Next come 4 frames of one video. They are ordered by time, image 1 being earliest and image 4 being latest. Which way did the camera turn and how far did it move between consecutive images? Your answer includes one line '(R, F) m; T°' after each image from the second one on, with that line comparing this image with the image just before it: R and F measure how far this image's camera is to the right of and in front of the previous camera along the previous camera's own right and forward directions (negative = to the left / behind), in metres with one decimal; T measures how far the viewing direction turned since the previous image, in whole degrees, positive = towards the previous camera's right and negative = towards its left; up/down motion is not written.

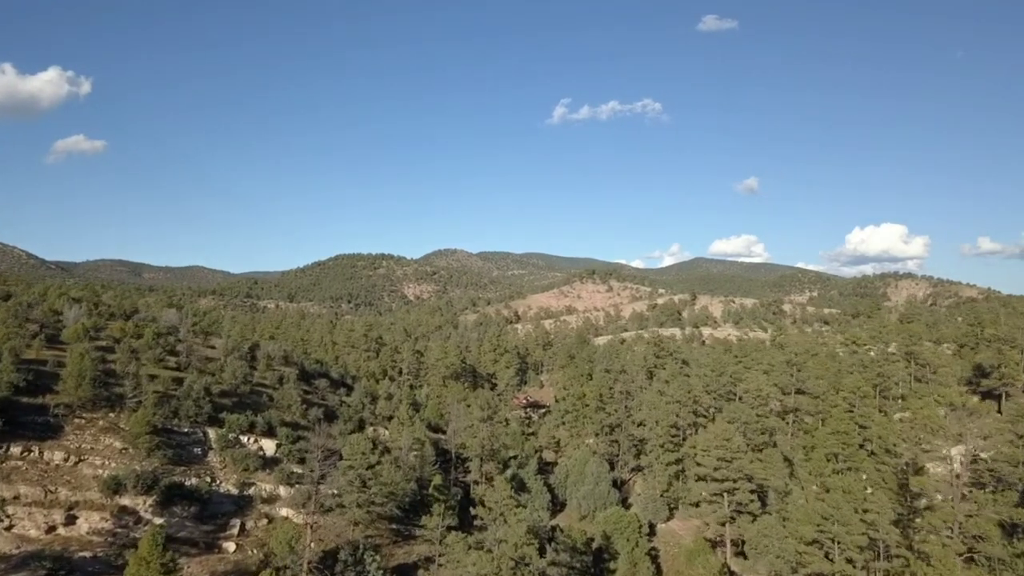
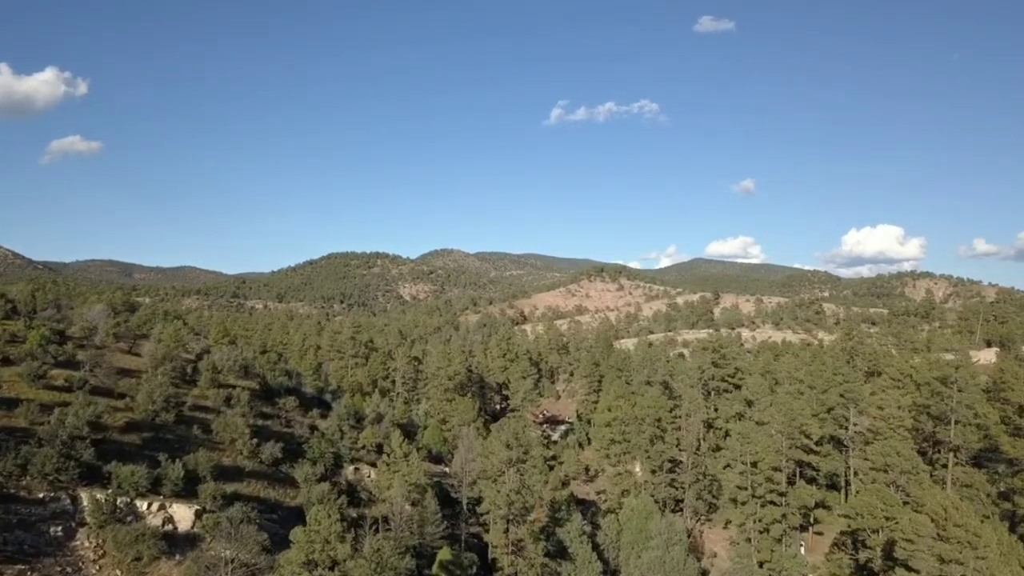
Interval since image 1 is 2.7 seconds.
(-2.7, +16.1) m; 0°
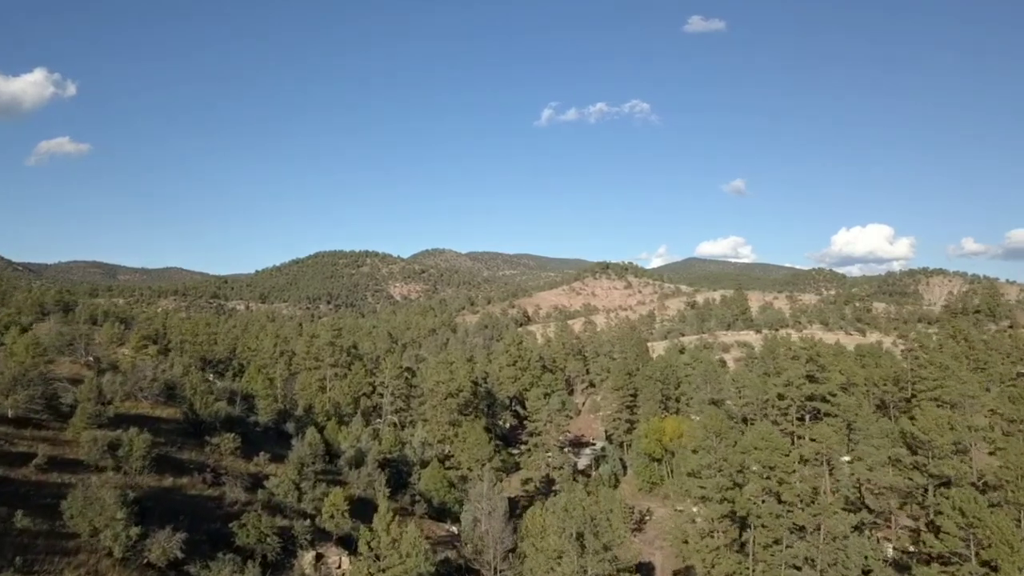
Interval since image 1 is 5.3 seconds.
(-2.9, +16.2) m; +1°
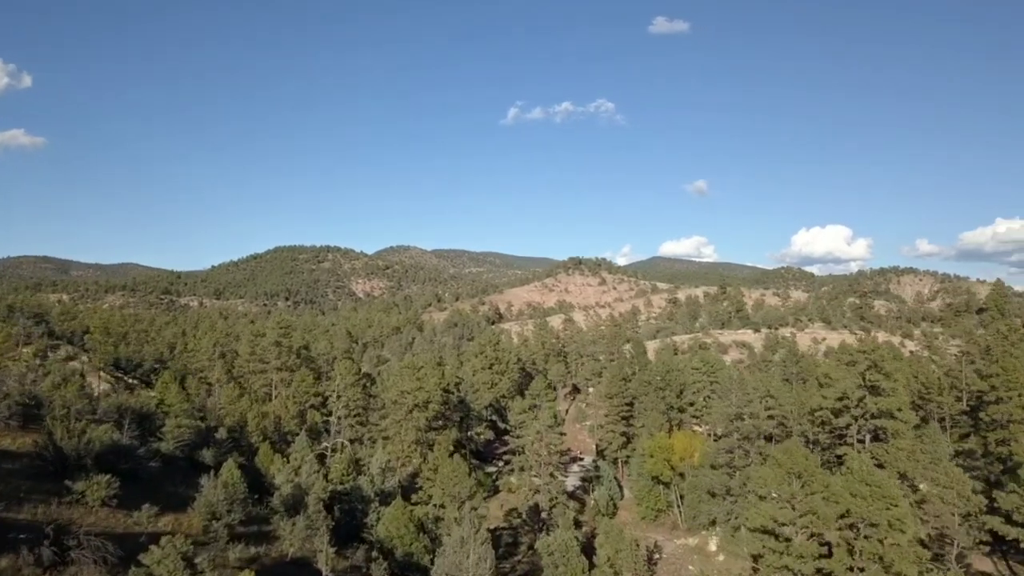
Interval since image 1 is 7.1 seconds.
(-1.2, +10.1) m; +3°
